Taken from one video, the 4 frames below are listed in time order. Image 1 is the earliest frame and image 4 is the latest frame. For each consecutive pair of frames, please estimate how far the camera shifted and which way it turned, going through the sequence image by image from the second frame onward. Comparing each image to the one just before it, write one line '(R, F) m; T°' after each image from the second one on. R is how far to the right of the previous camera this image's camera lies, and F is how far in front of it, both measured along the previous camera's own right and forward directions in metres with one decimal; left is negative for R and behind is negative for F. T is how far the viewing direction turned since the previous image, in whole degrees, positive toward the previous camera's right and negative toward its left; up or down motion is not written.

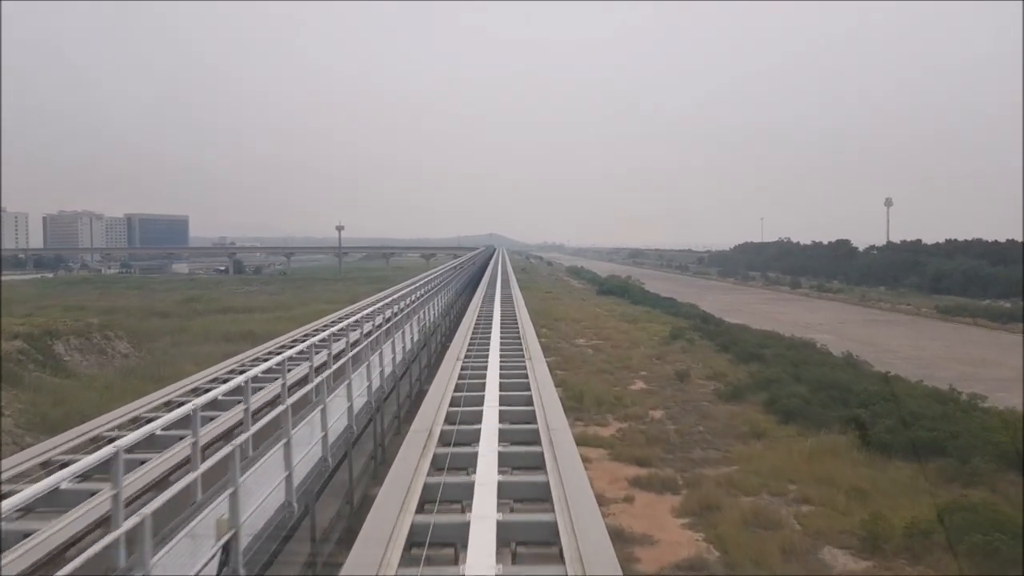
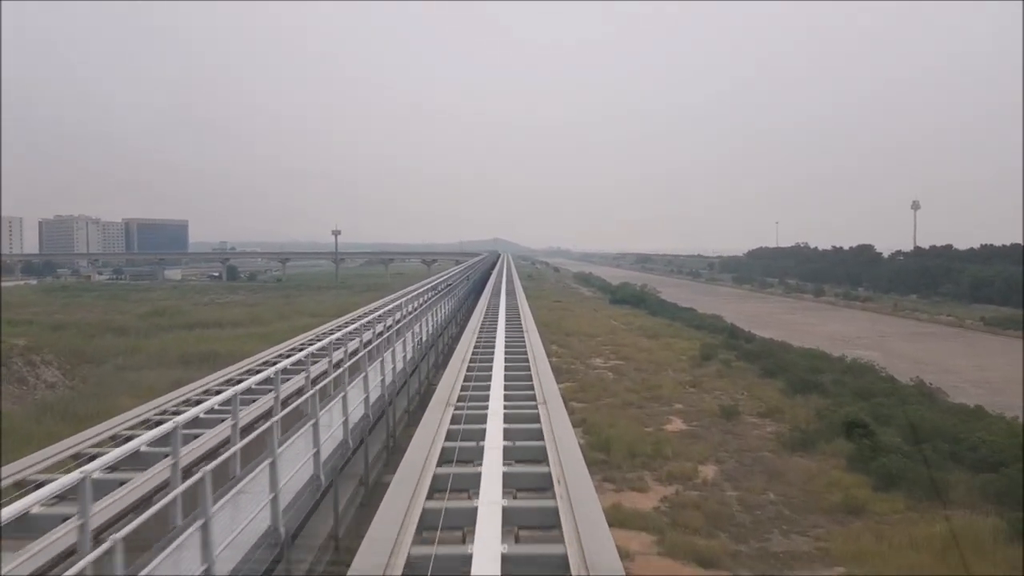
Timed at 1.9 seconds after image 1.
(0.0, +1.7) m; 0°
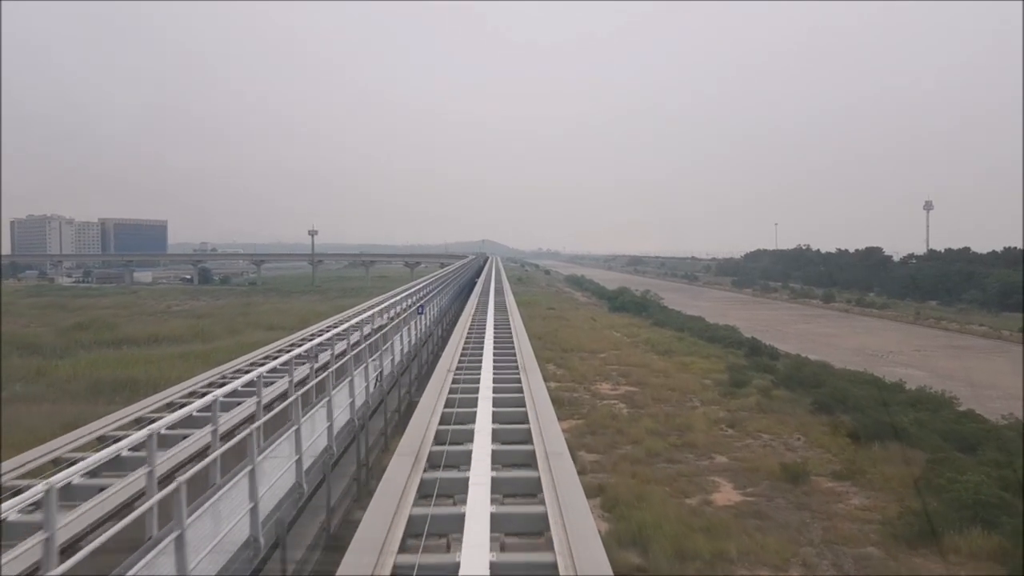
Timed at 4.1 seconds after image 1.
(0.0, +2.0) m; +1°
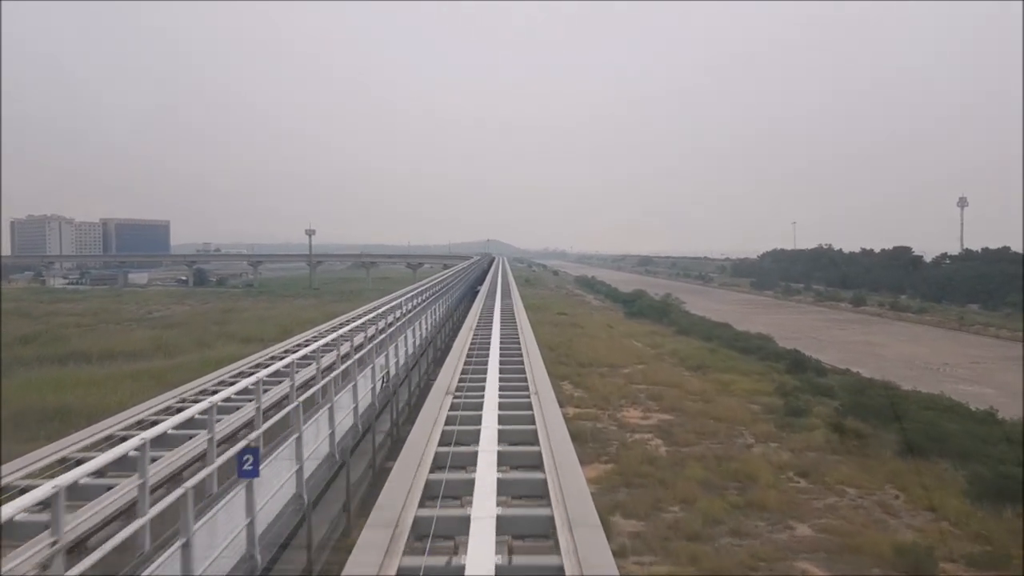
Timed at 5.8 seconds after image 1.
(0.0, +1.5) m; -1°
